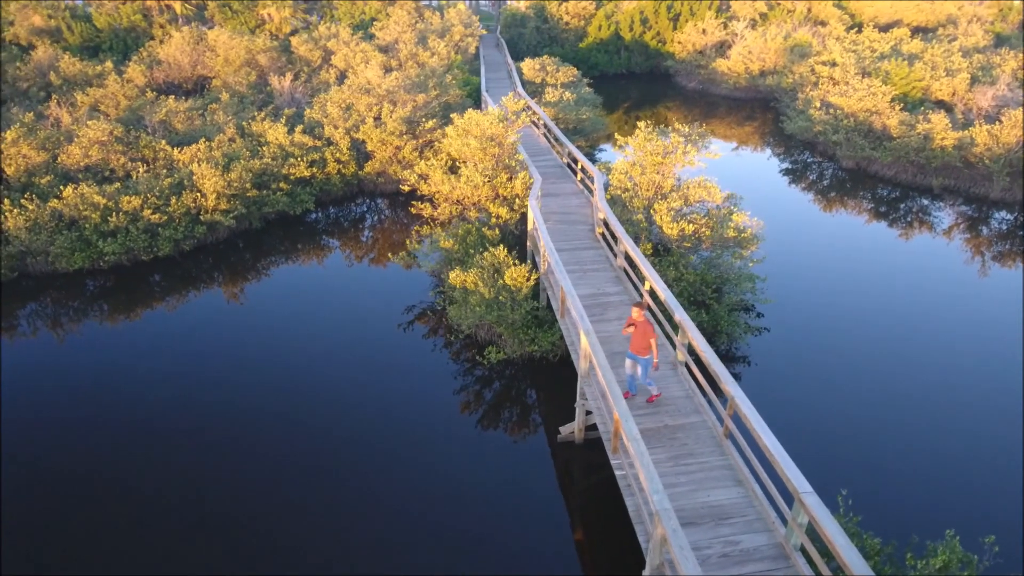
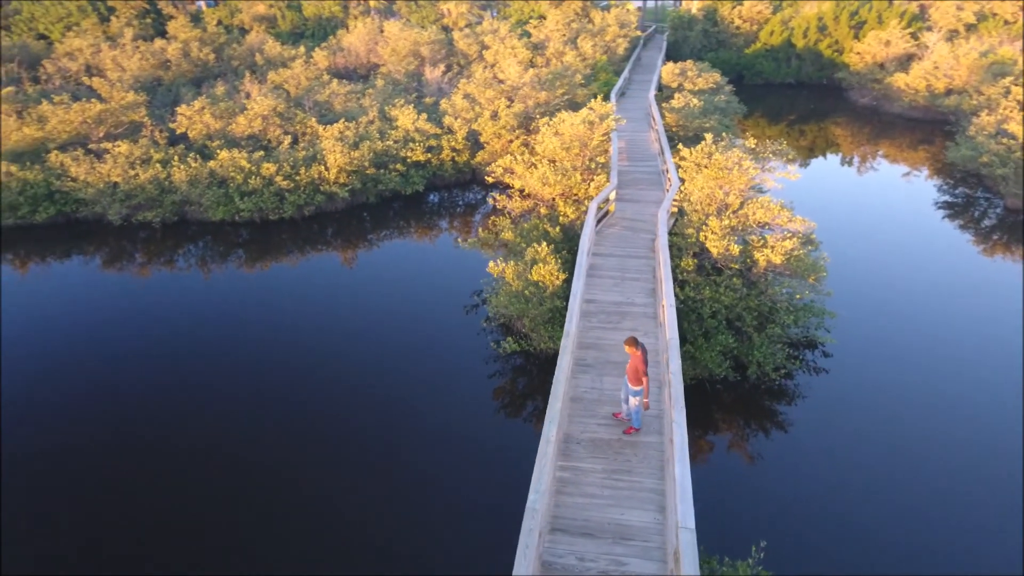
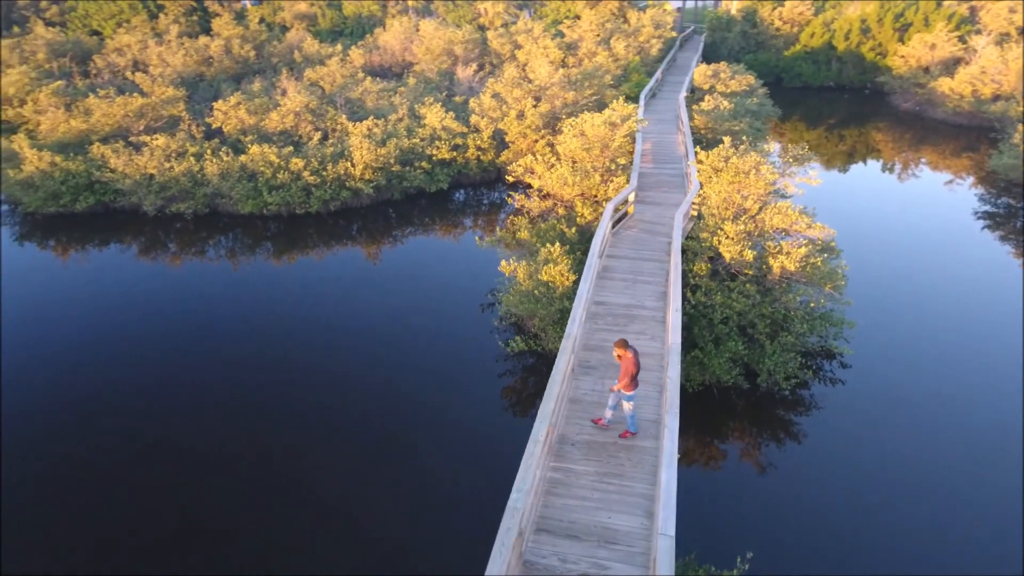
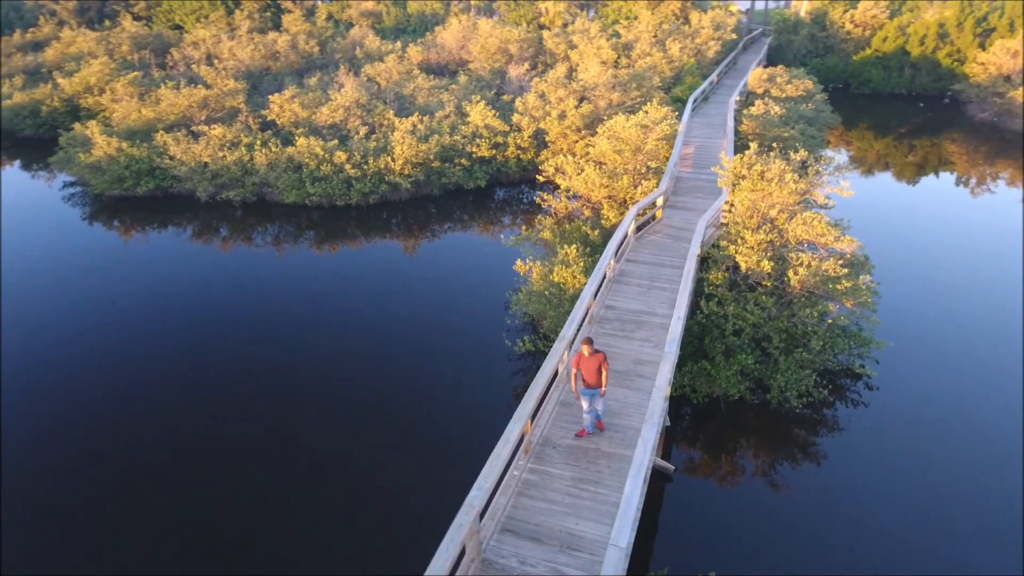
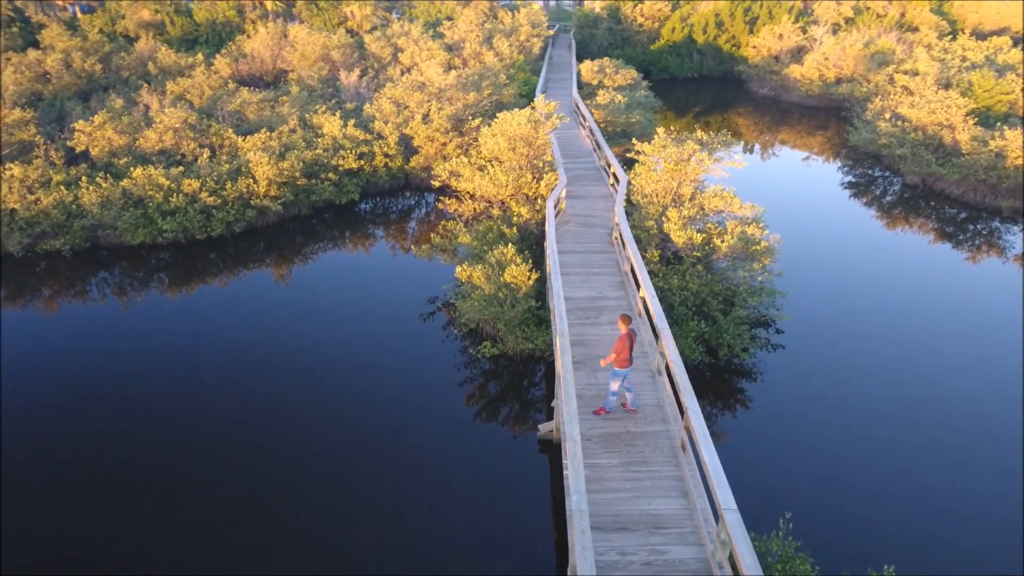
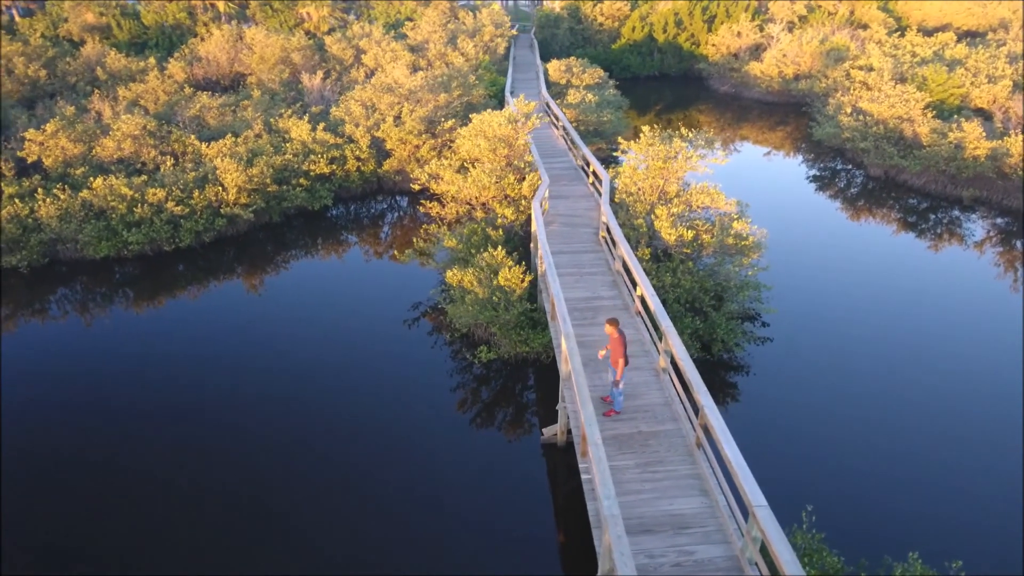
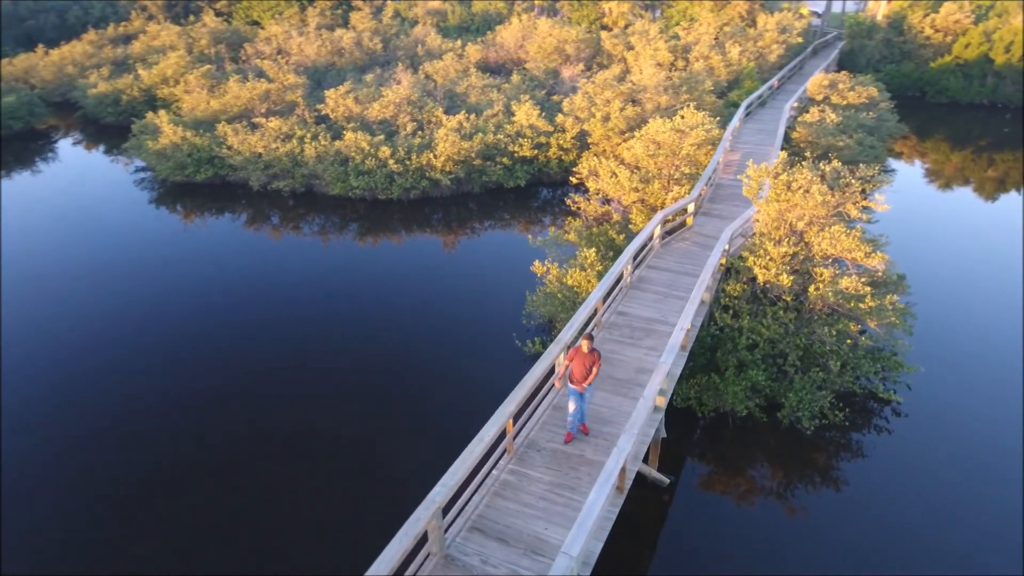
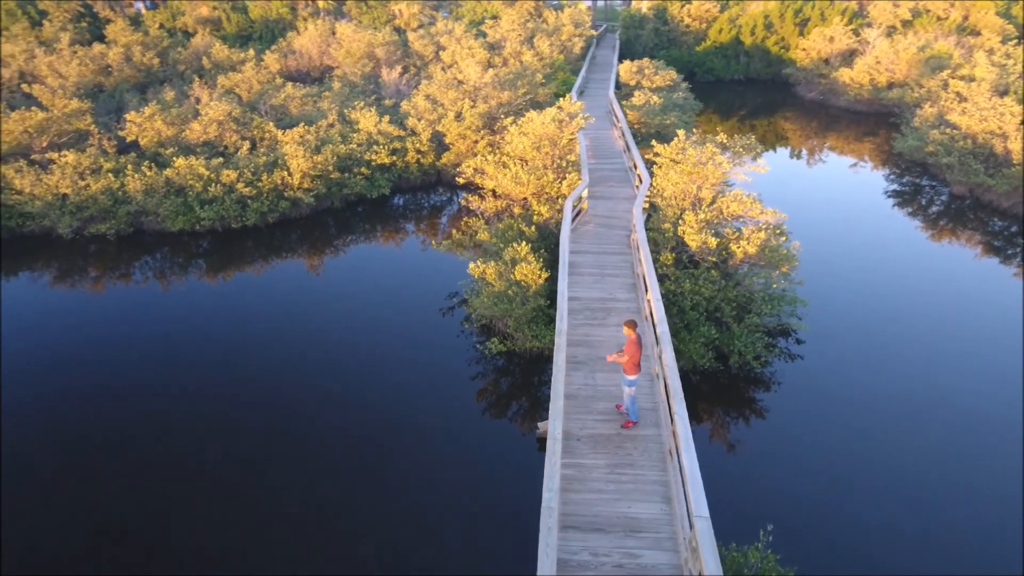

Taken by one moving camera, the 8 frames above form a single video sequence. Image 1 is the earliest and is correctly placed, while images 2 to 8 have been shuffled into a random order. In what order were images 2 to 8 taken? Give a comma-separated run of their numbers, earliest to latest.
6, 5, 8, 2, 3, 4, 7
